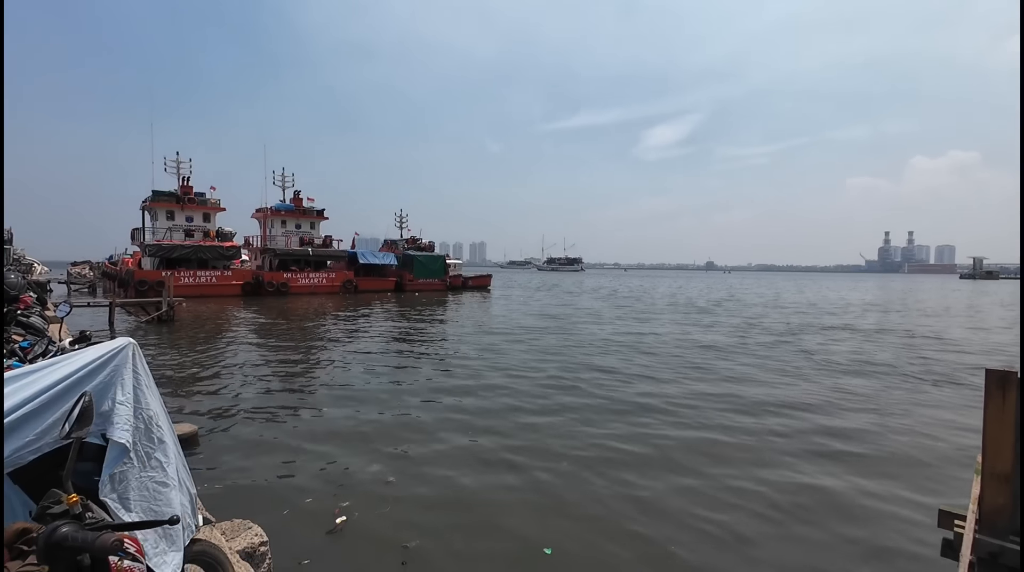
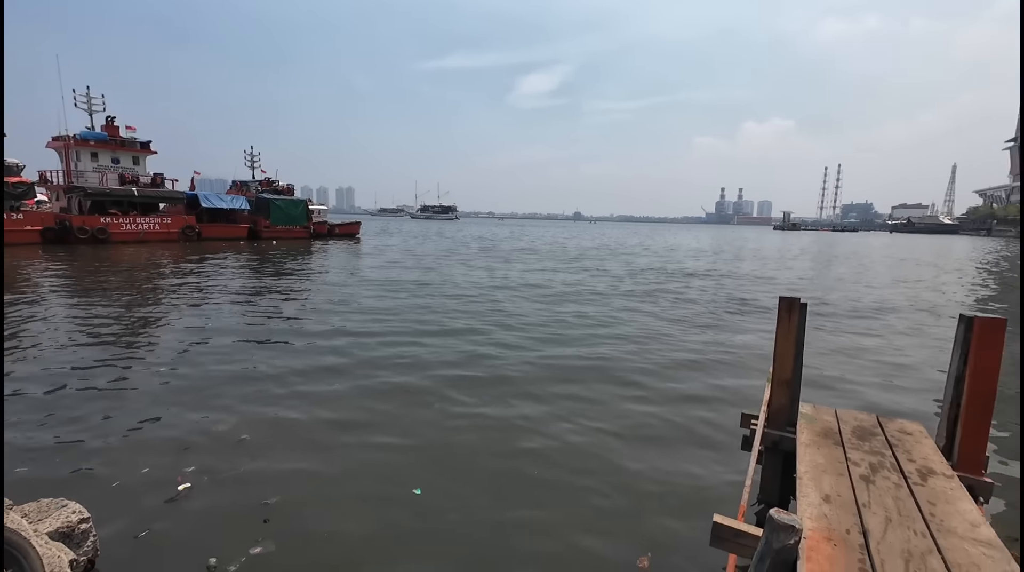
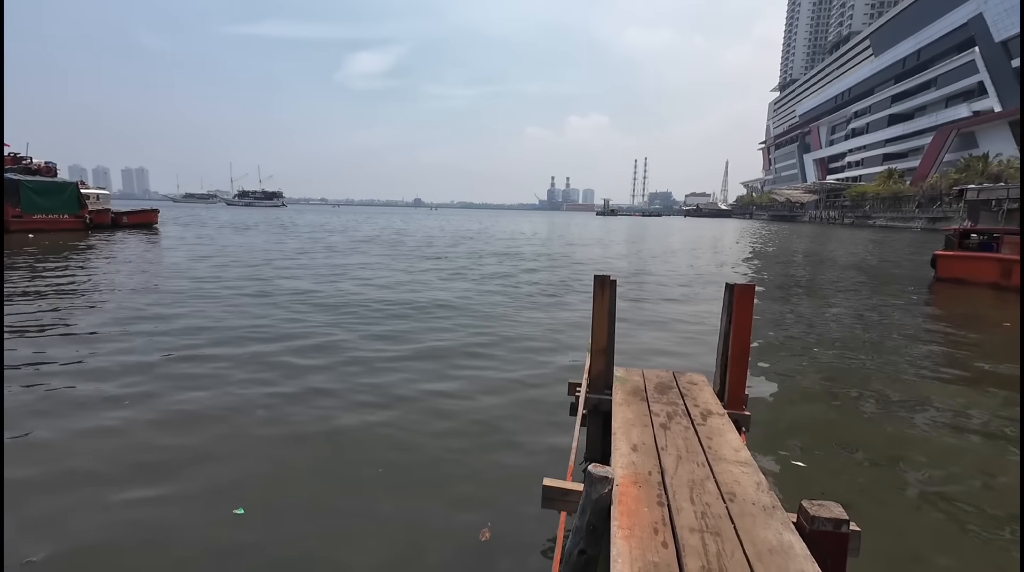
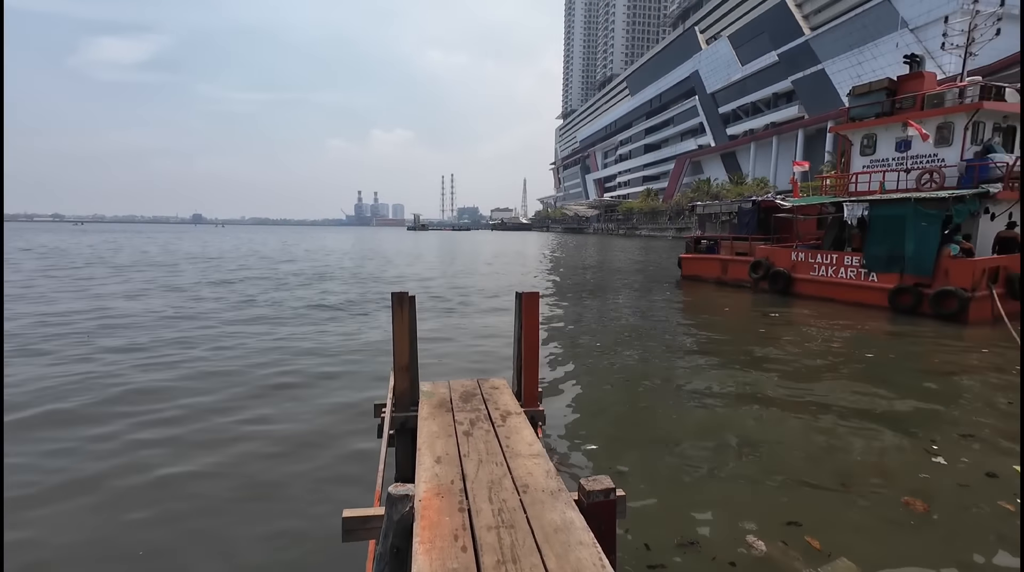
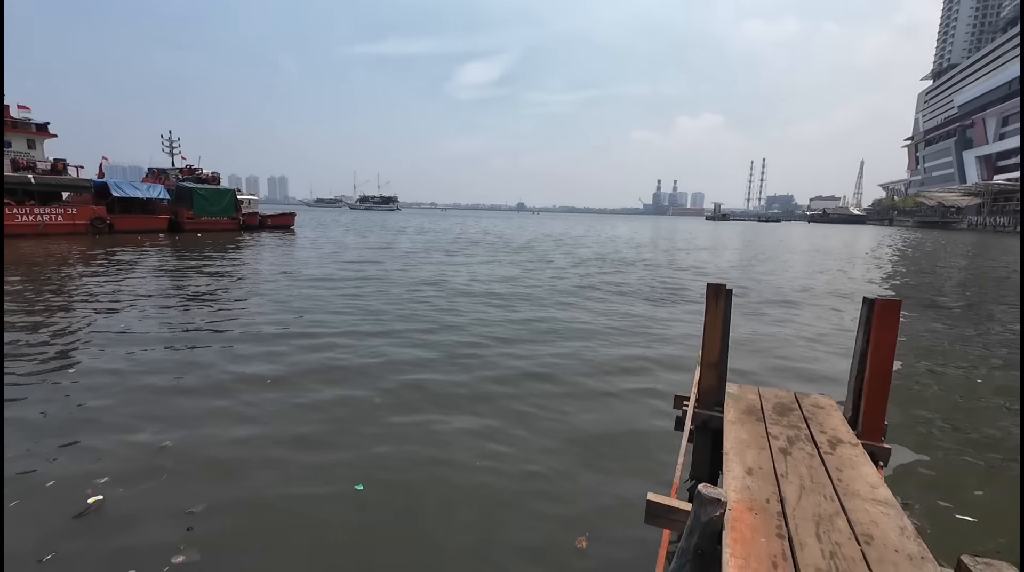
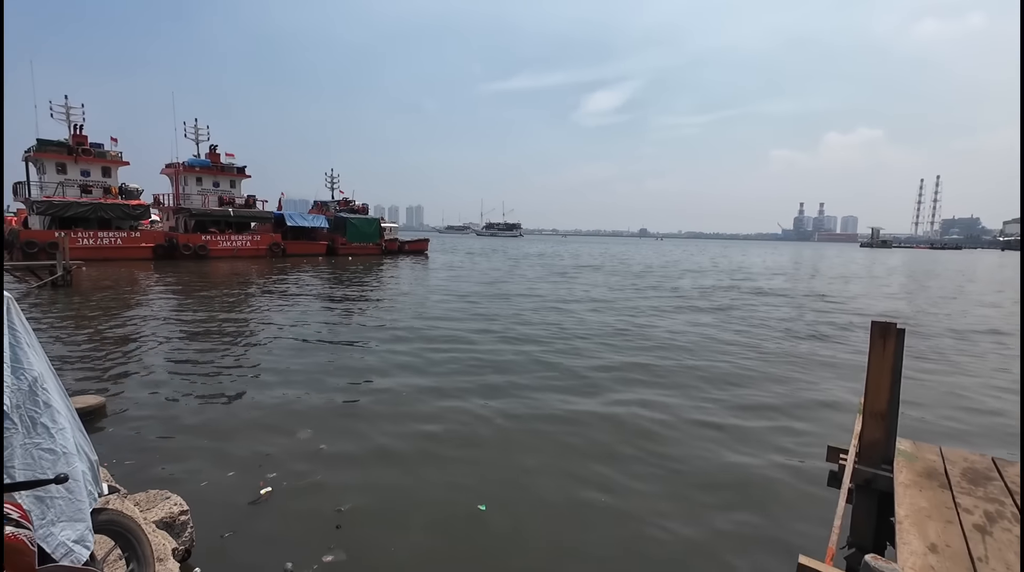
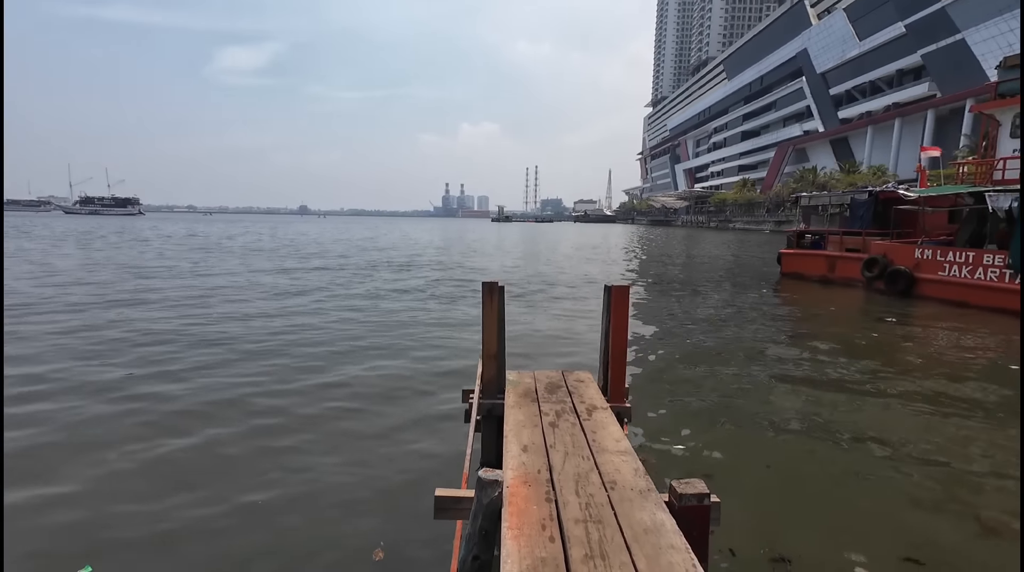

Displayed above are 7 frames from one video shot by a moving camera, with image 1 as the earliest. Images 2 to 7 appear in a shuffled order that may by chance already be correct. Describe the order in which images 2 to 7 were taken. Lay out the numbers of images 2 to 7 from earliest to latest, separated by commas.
6, 2, 5, 3, 7, 4
